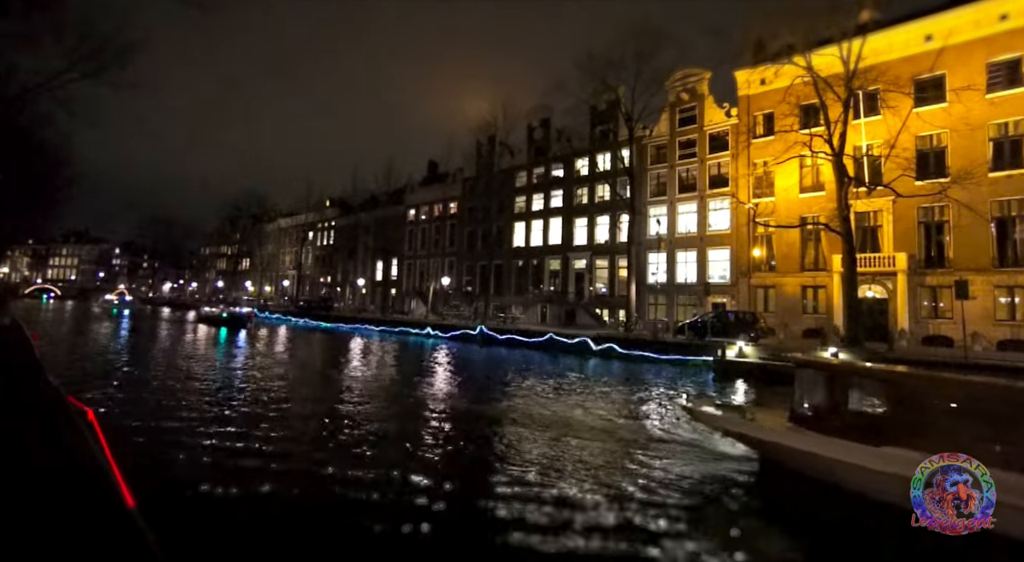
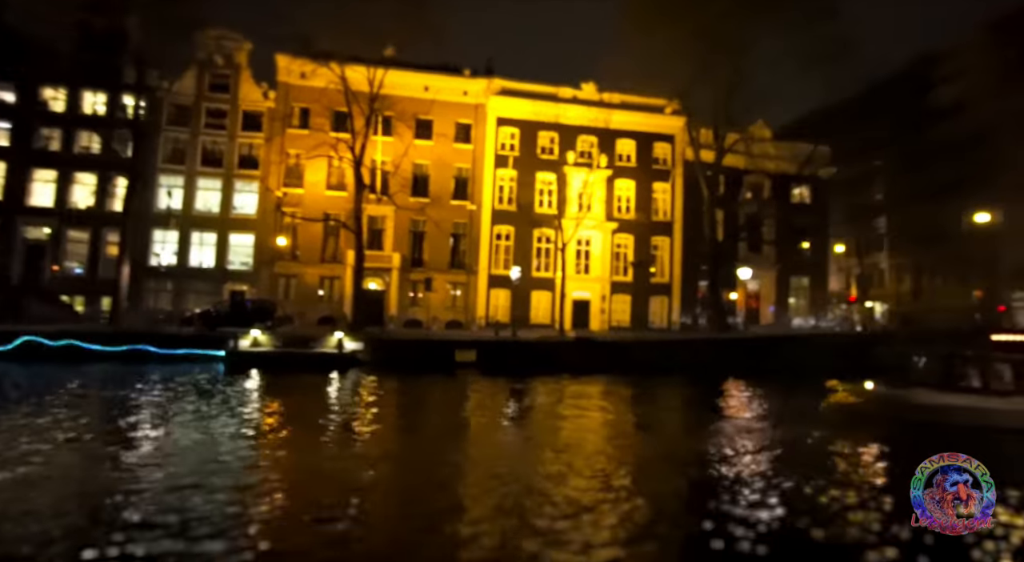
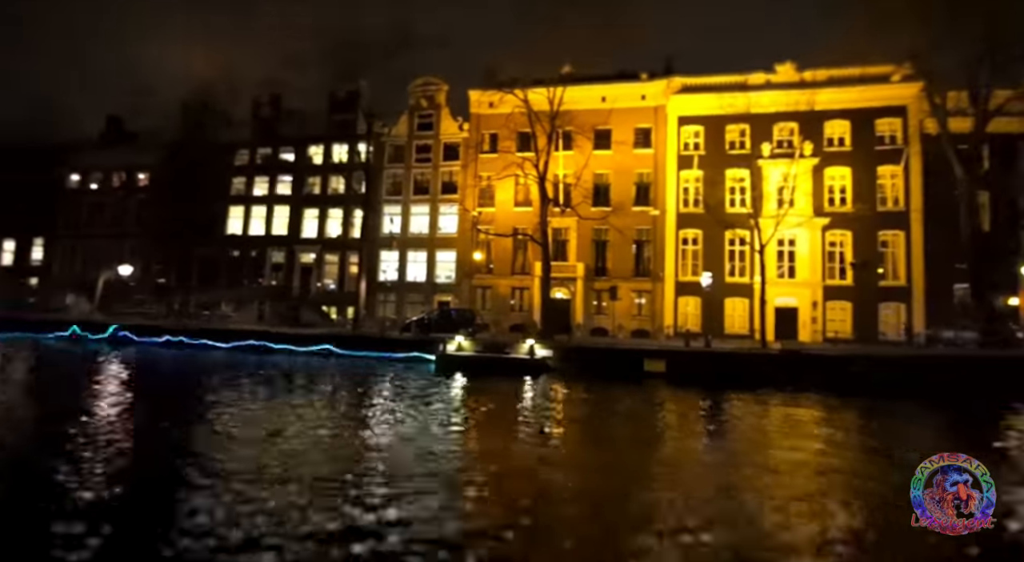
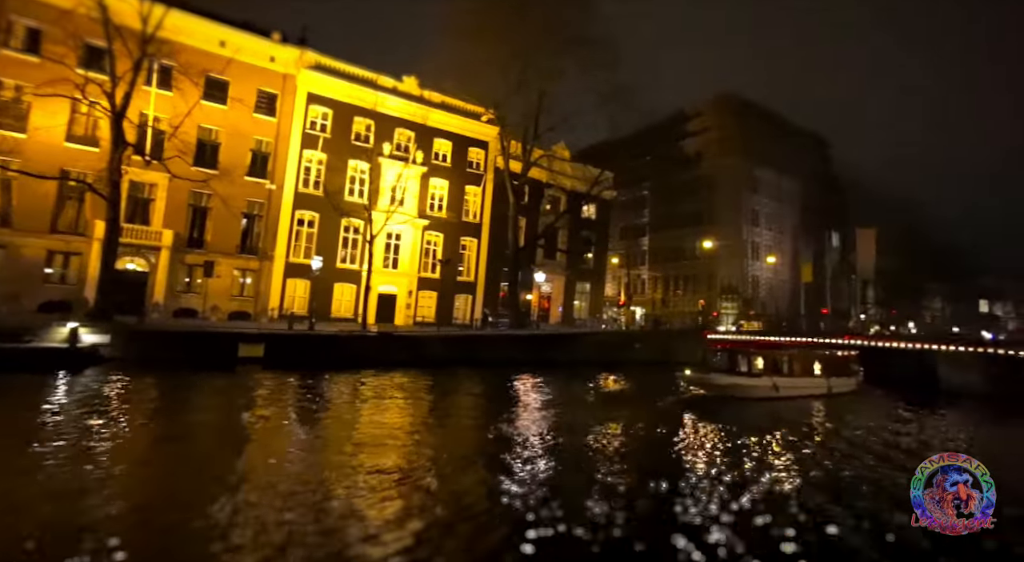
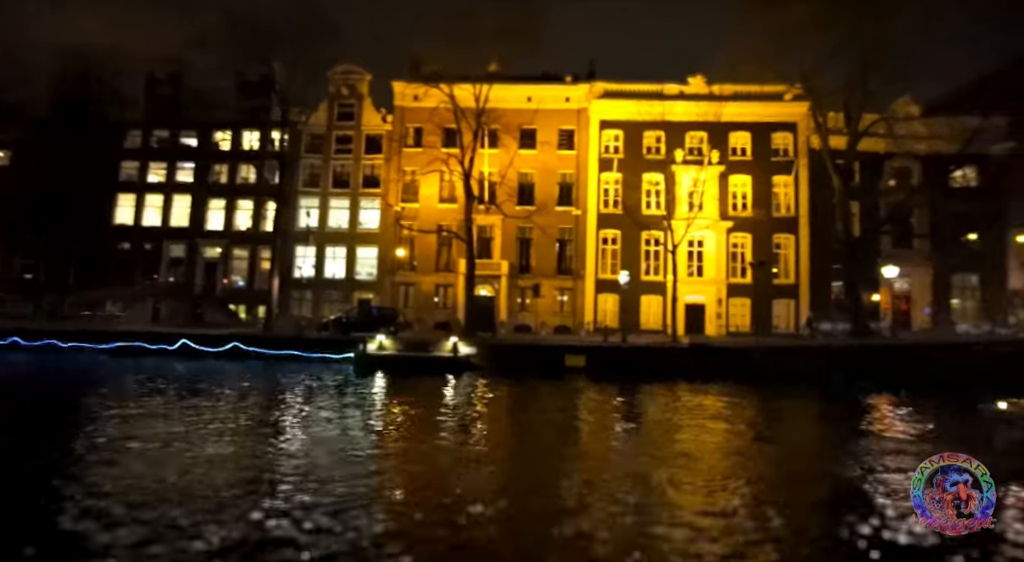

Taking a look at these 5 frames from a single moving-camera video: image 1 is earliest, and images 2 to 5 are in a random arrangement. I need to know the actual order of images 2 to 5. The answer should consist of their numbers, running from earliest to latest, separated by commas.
3, 5, 2, 4
